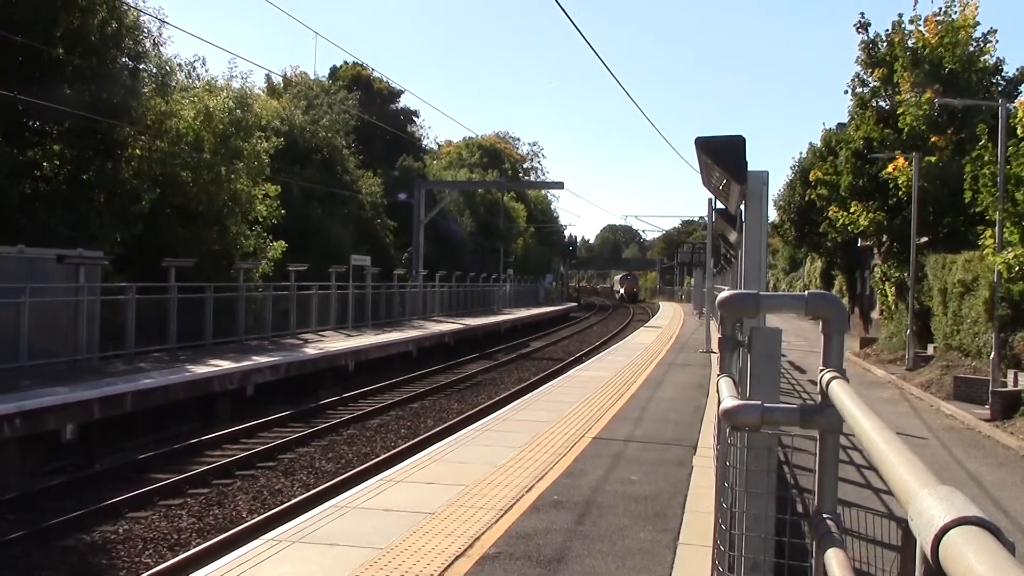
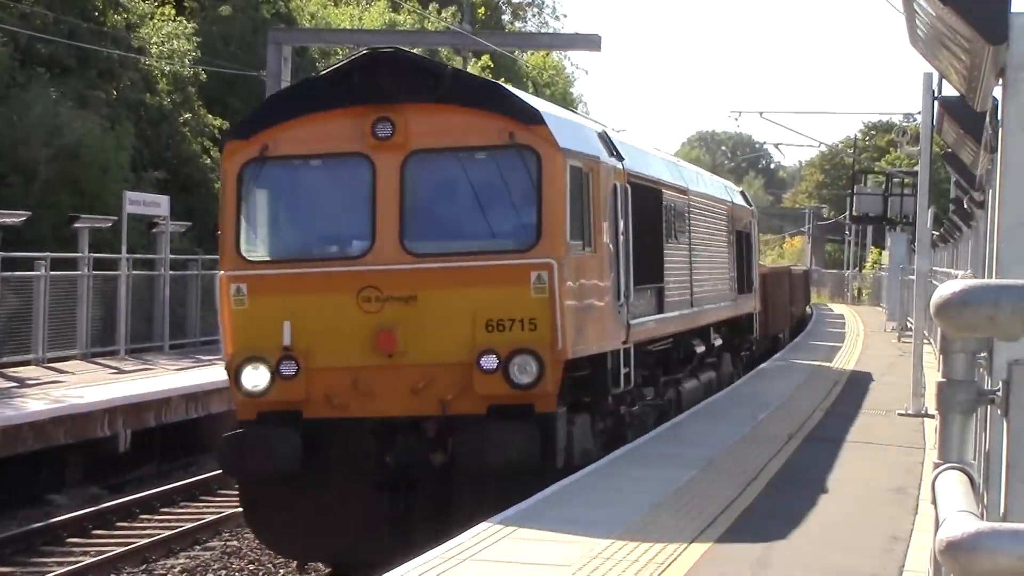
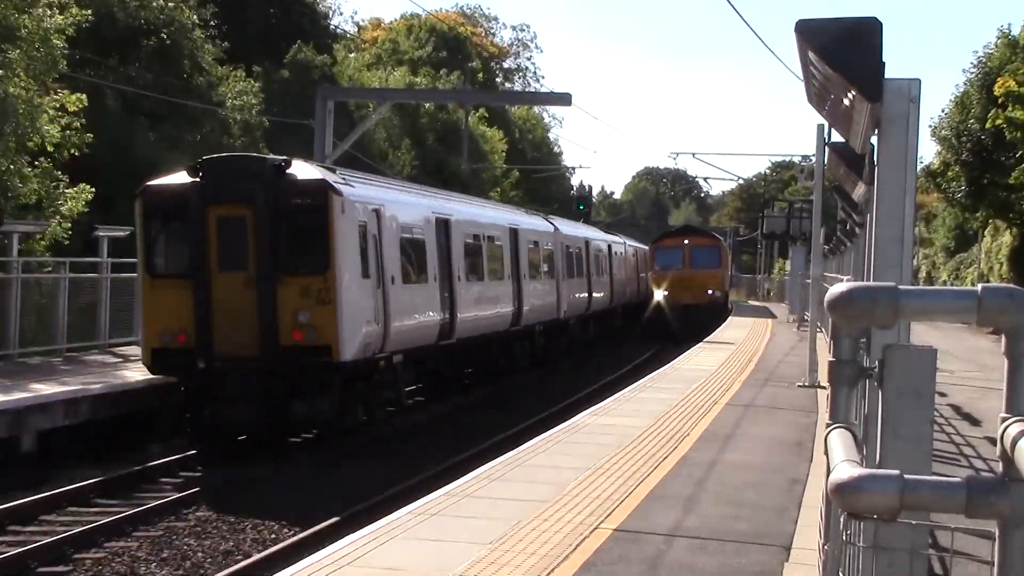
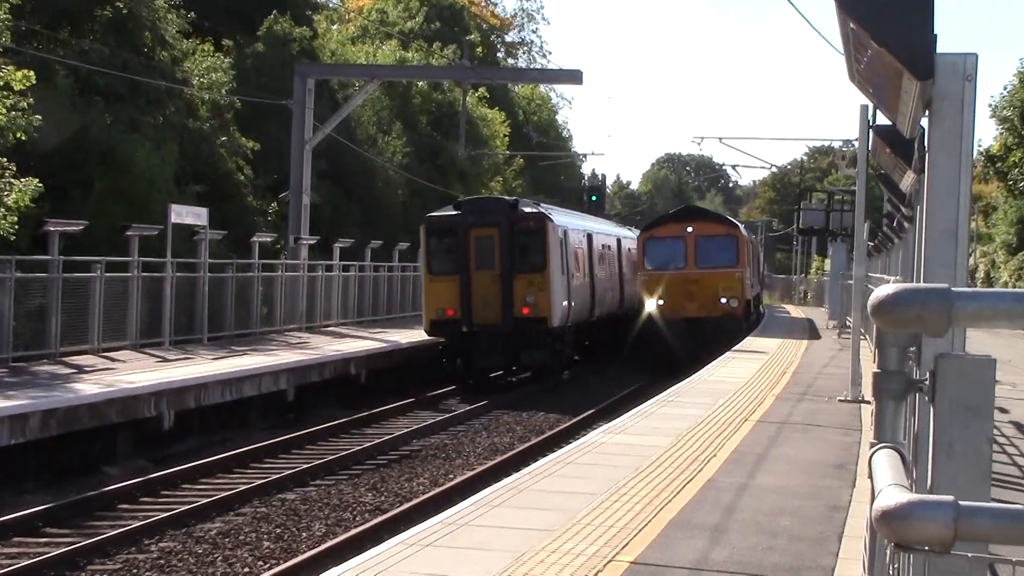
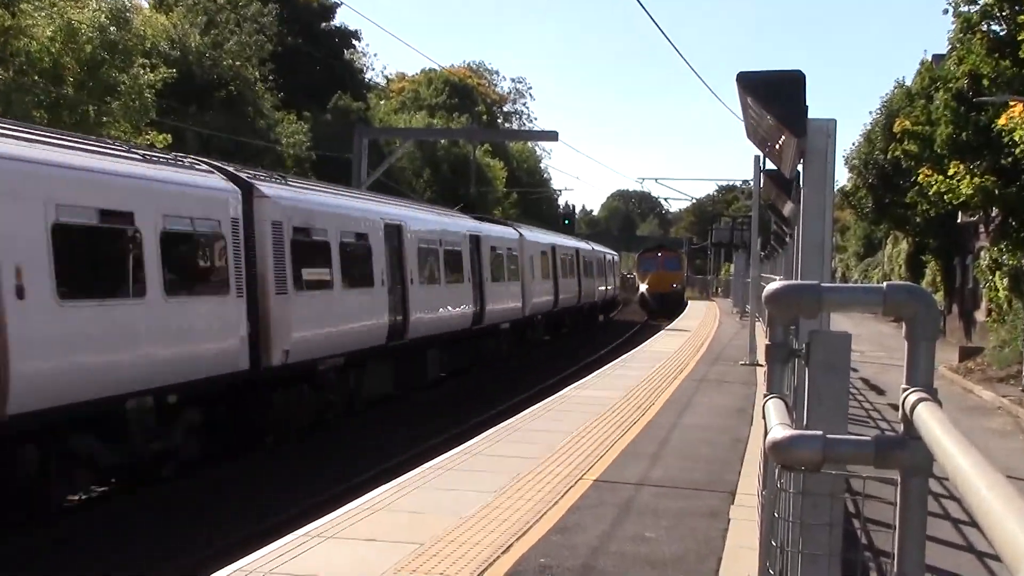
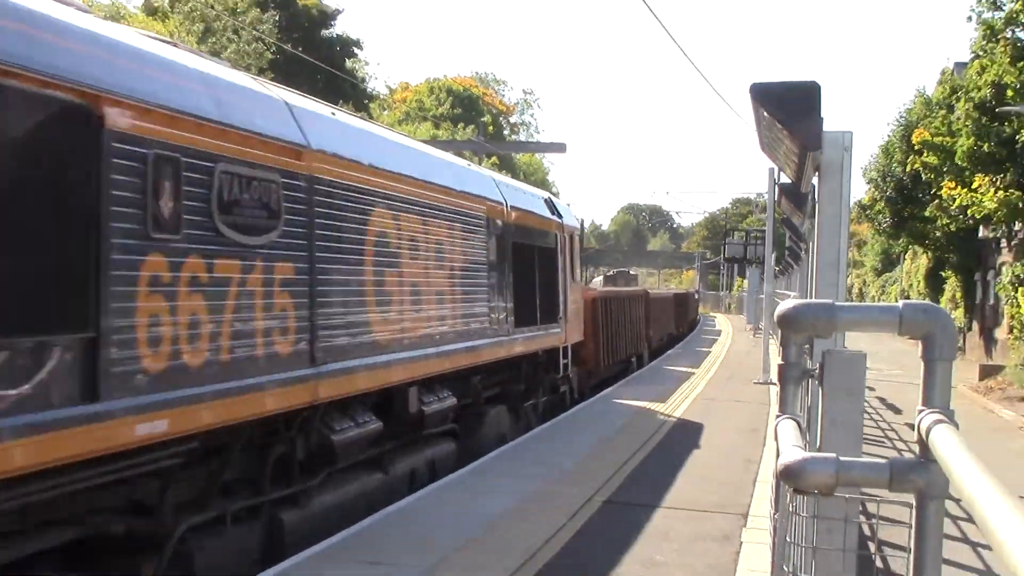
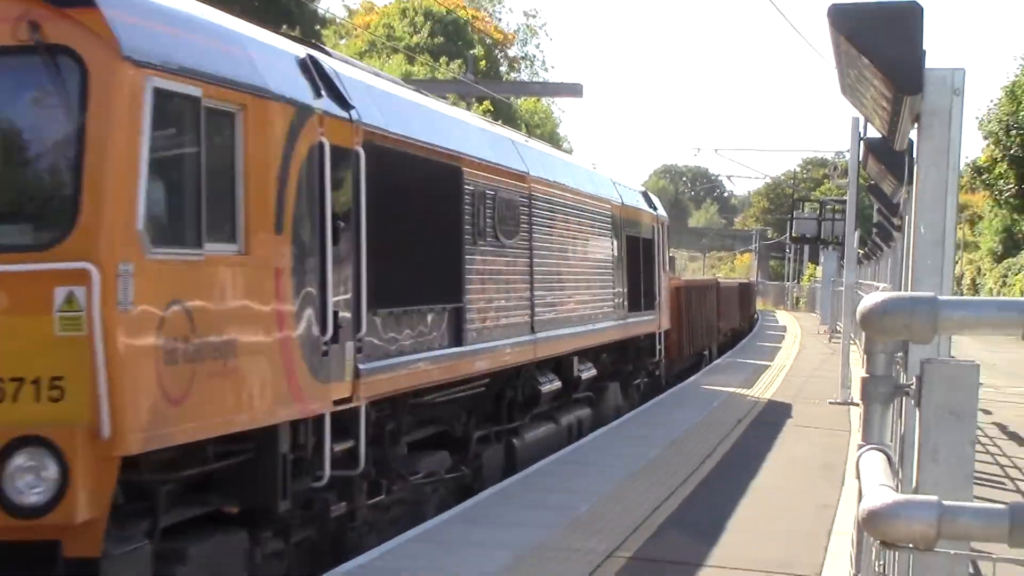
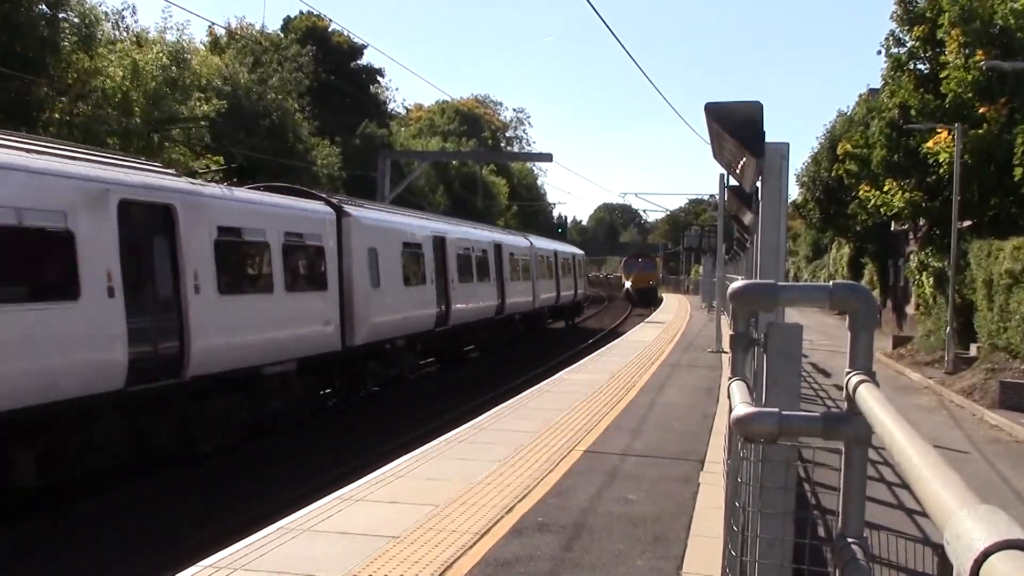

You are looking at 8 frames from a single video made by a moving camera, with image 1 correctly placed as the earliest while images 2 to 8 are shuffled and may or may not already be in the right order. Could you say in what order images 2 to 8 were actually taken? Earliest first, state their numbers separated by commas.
8, 5, 3, 4, 2, 7, 6
